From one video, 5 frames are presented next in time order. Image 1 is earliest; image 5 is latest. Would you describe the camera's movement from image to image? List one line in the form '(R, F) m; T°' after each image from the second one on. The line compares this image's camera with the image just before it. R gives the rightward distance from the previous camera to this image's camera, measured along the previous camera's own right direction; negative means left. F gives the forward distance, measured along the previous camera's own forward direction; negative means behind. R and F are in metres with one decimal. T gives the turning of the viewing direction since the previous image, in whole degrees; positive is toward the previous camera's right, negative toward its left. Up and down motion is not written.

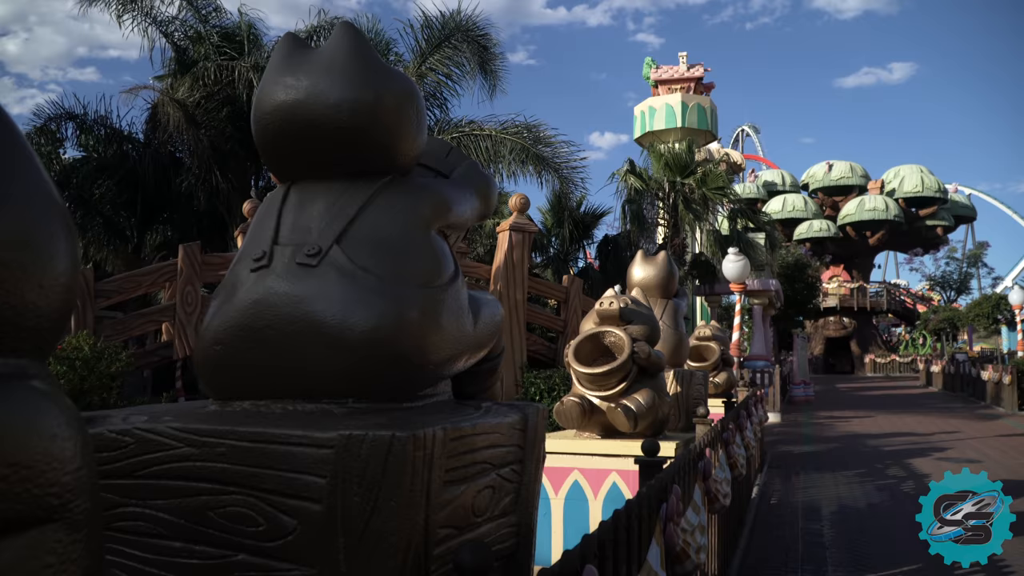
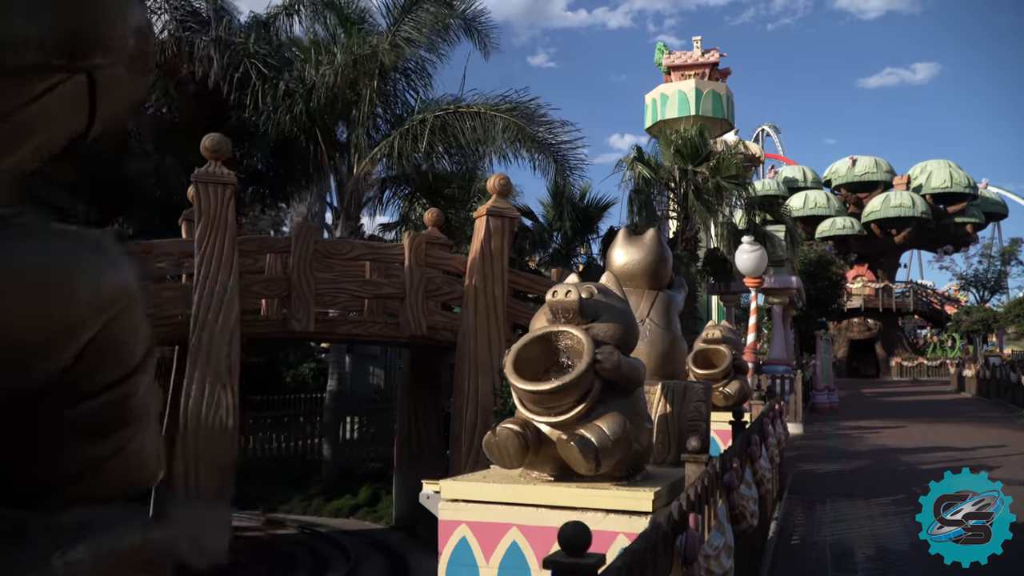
(+0.3, +1.1) m; -1°
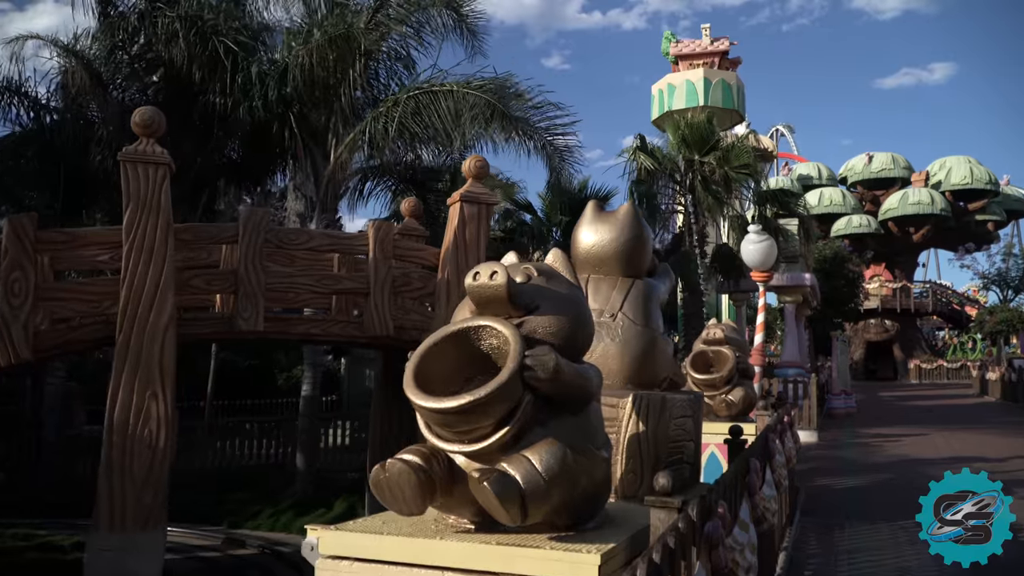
(+0.3, +0.7) m; -1°
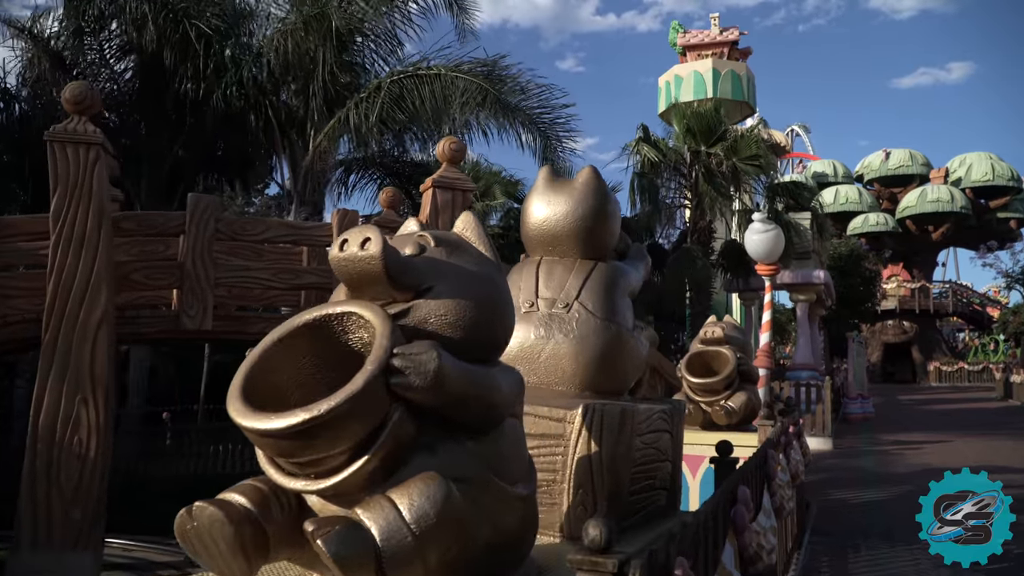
(+0.2, +0.6) m; -1°
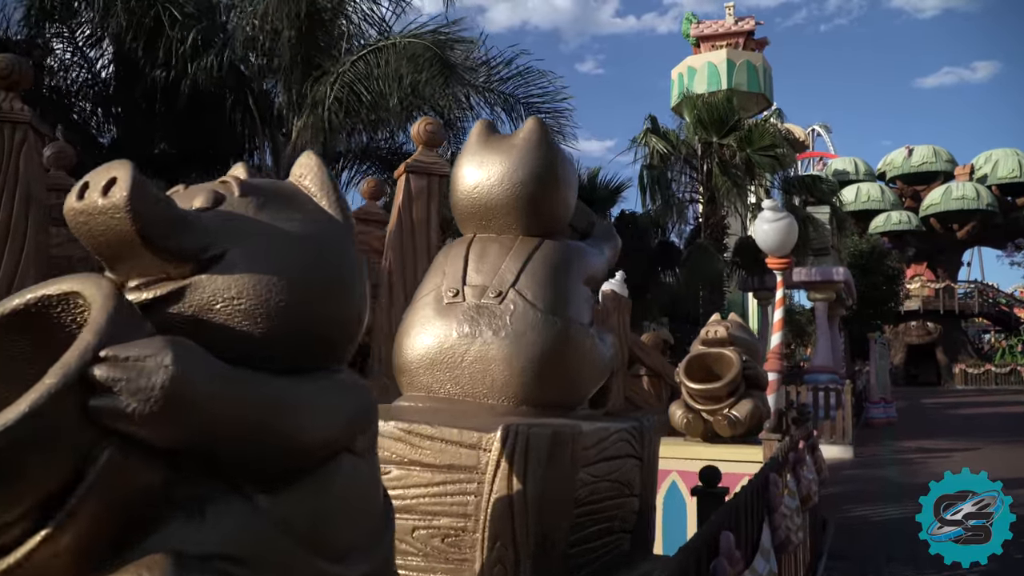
(+0.2, +0.5) m; -1°
